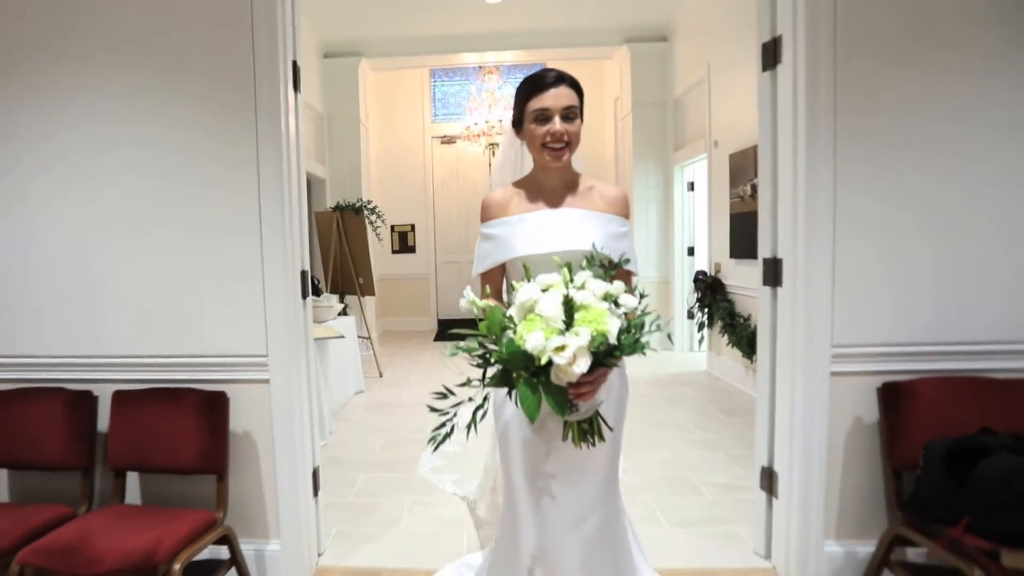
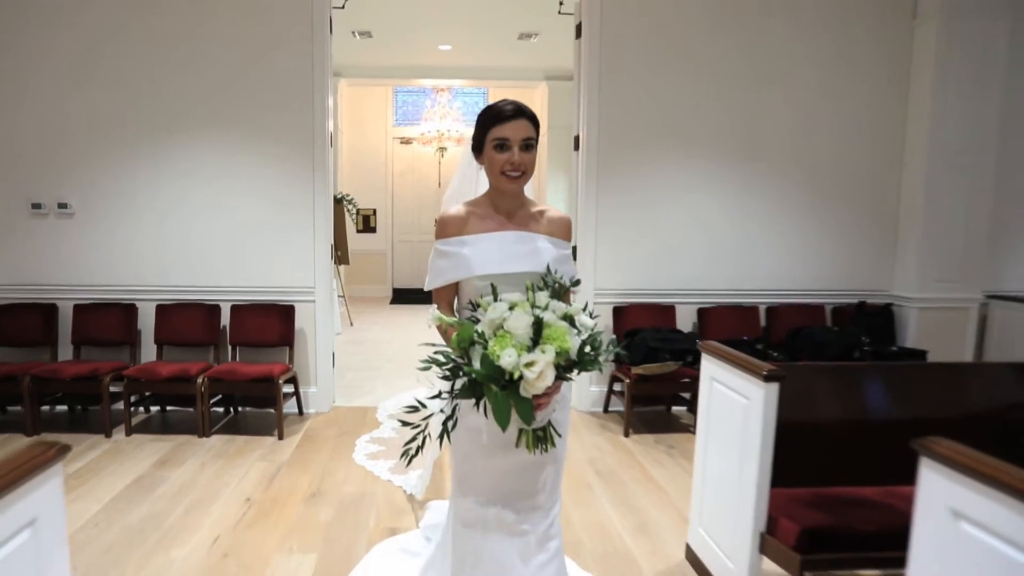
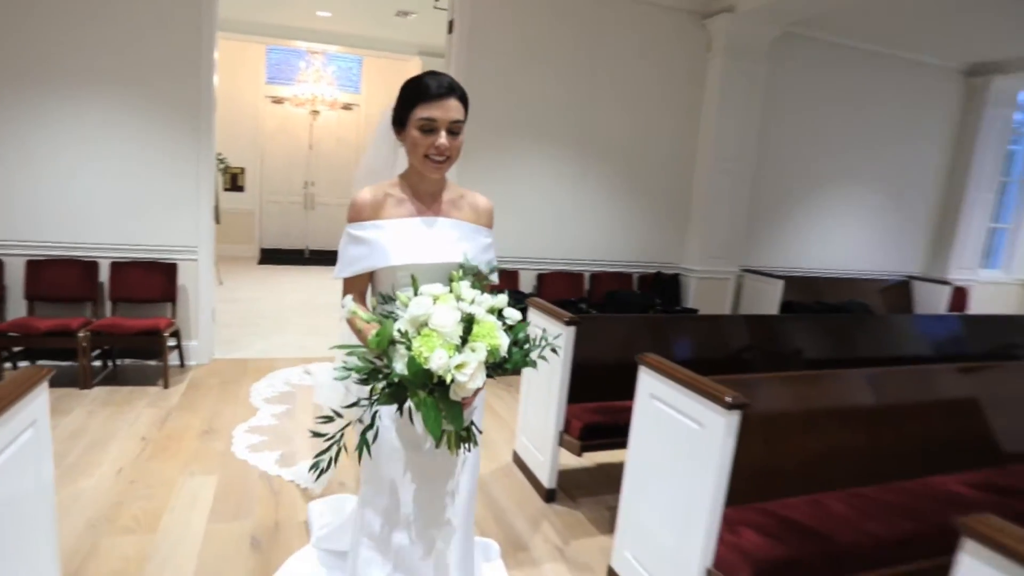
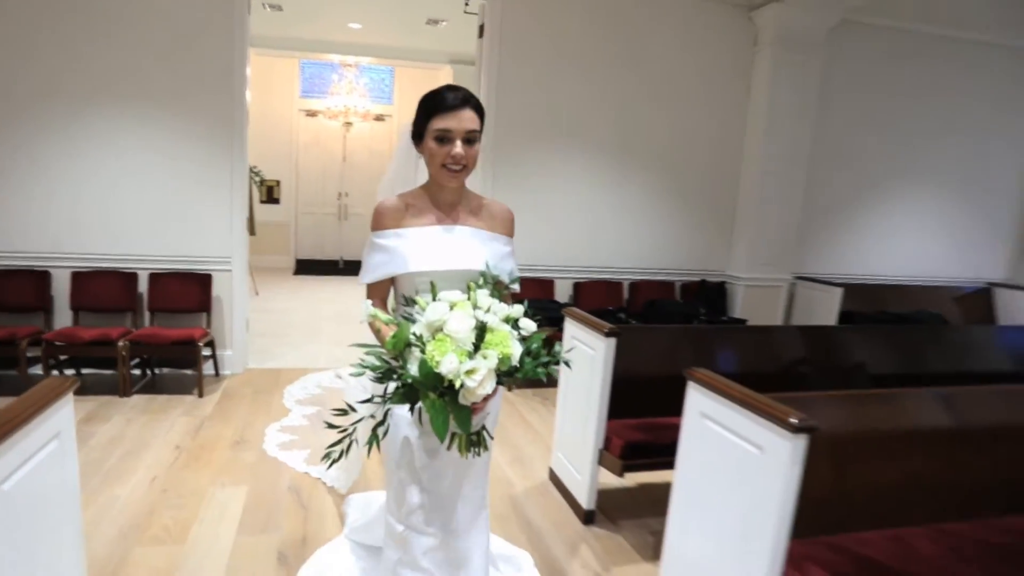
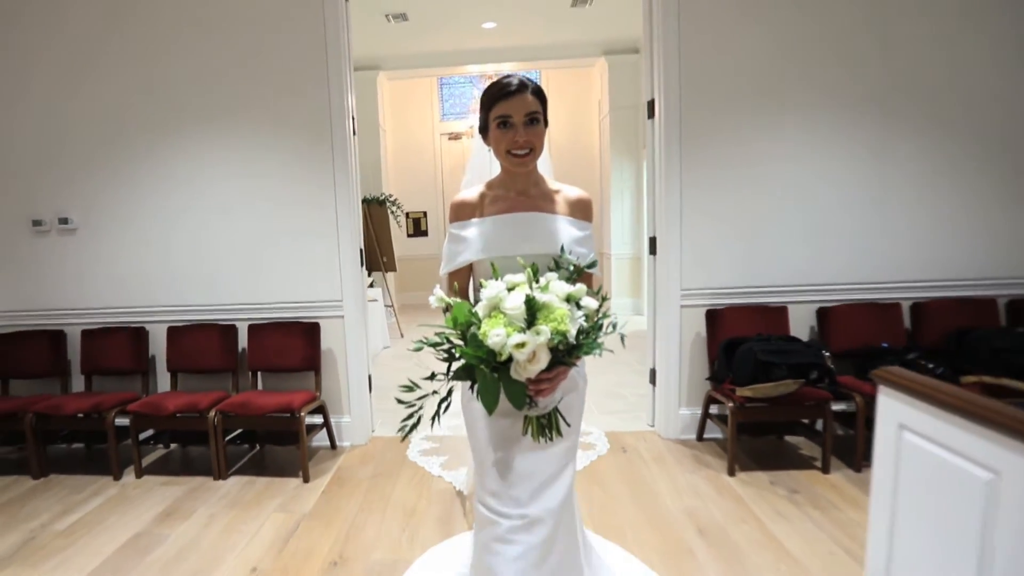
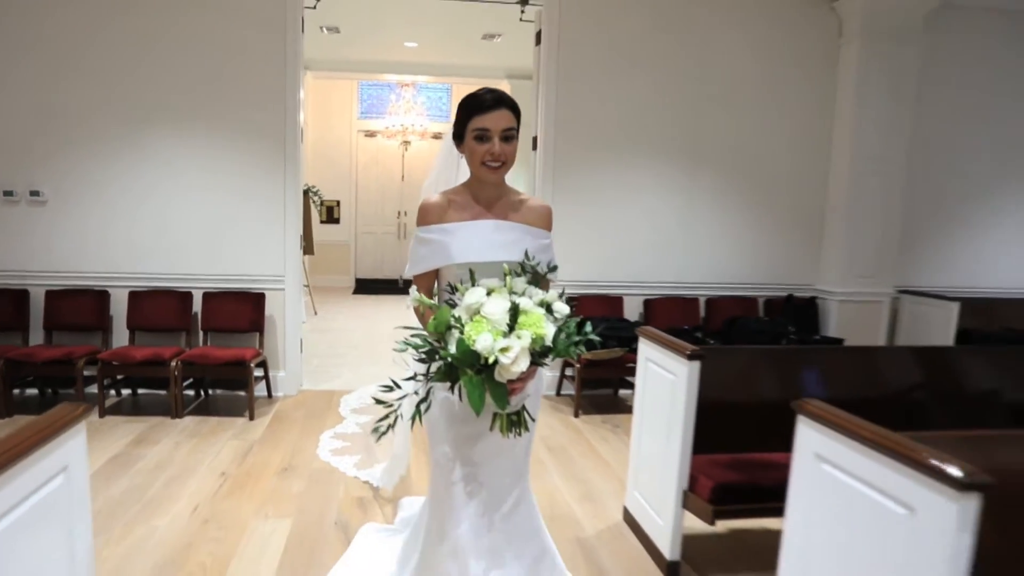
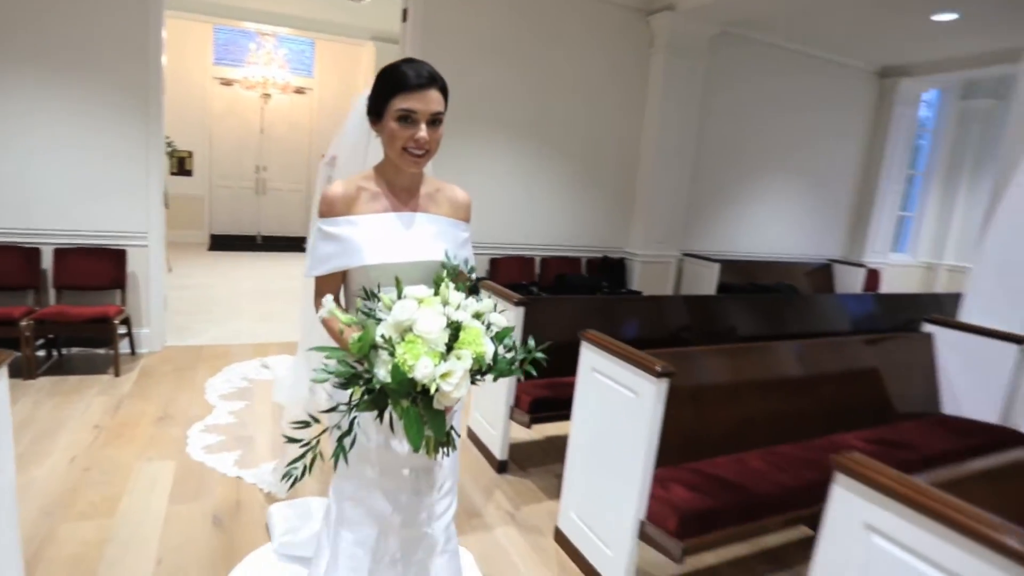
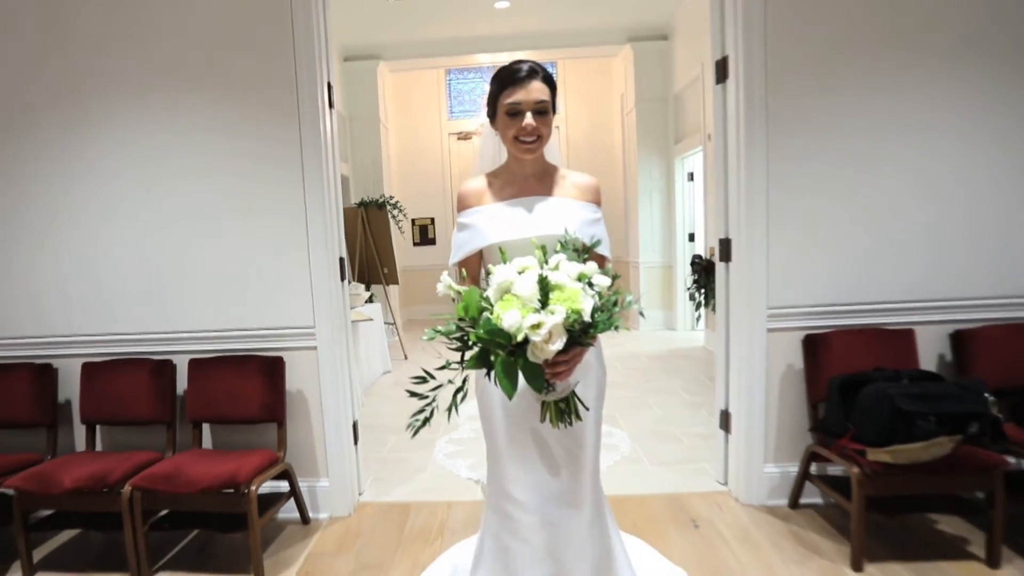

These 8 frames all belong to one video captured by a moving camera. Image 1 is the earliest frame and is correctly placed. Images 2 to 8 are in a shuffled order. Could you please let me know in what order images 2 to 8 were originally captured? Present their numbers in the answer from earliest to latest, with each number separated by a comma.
8, 5, 2, 6, 4, 3, 7
